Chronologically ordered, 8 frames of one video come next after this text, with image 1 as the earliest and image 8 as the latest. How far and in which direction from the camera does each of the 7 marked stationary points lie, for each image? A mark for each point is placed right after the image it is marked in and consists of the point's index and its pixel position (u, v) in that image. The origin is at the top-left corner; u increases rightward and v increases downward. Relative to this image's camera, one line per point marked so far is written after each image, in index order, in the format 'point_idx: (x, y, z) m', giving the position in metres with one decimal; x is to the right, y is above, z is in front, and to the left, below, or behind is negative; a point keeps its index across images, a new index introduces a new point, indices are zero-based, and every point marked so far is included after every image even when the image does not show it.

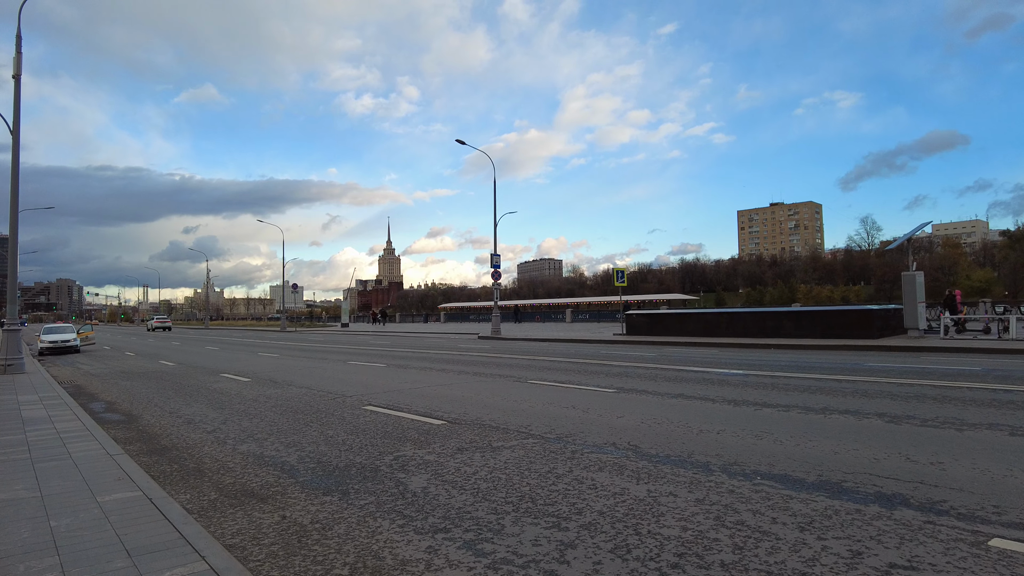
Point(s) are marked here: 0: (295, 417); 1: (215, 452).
0: (-3.2, -1.9, +8.9) m
1: (-3.3, -1.8, +6.7) m
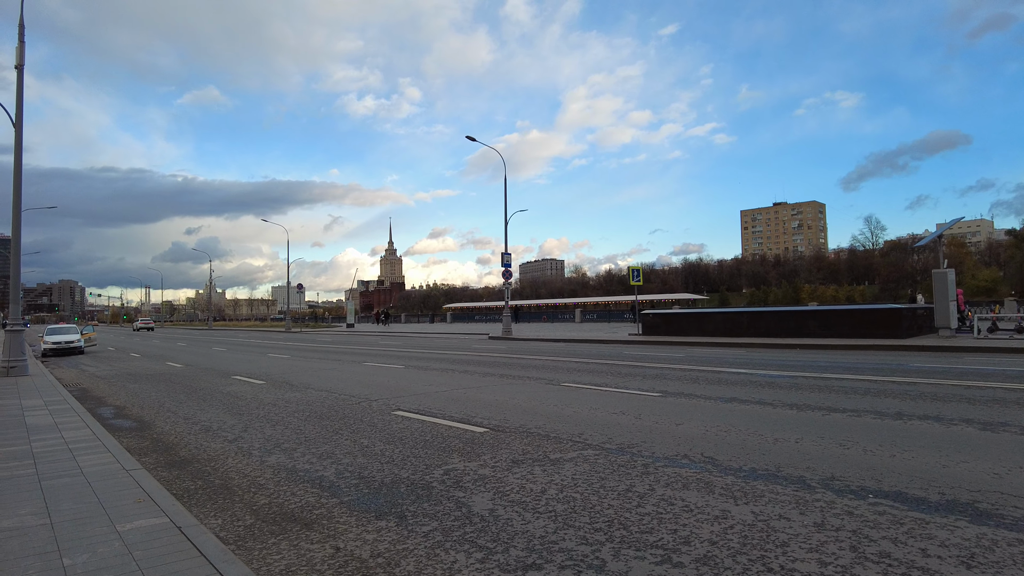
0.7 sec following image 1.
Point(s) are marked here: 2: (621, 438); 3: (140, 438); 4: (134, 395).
0: (-2.6, -1.9, +8.2) m
1: (-2.7, -1.8, +6.0) m
2: (+1.3, -1.7, +6.9) m
3: (-4.7, -1.9, +7.5) m
4: (-7.6, -2.2, +12.0) m
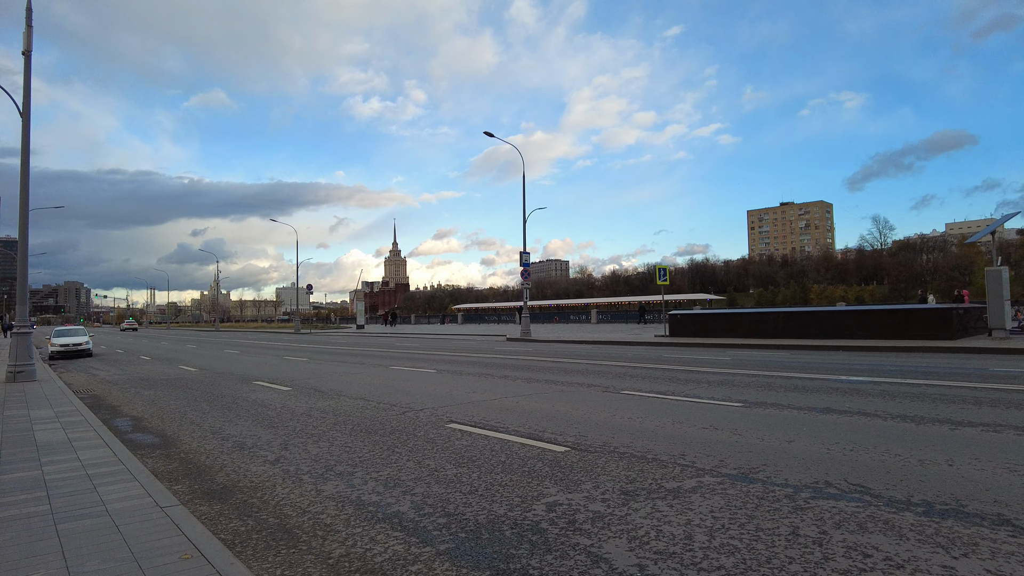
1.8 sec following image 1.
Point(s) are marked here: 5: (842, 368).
0: (-1.7, -1.8, +7.2) m
1: (-1.8, -1.7, +5.0) m
2: (+2.2, -1.7, +5.8) m
3: (-3.8, -1.8, +6.5) m
4: (-6.6, -2.1, +11.0) m
5: (+7.3, -1.8, +13.2) m
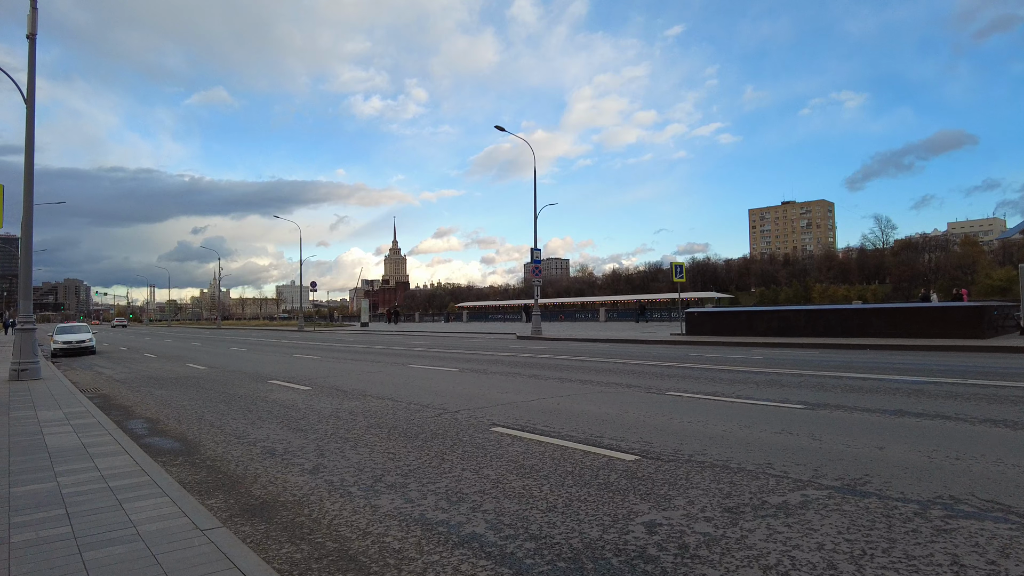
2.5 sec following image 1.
0: (-1.1, -1.7, +6.6) m
1: (-1.2, -1.6, +4.3) m
2: (+2.8, -1.6, +5.2) m
3: (-3.1, -1.7, +5.8) m
4: (-6.0, -2.0, +10.3) m
5: (+7.9, -1.7, +12.6) m
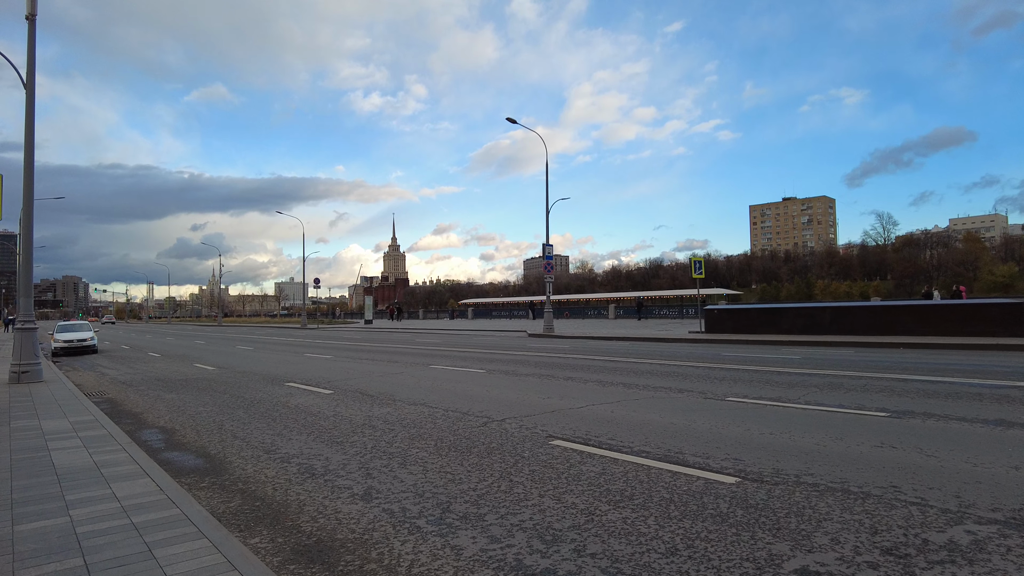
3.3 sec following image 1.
0: (-0.4, -1.7, +5.8) m
1: (-0.5, -1.6, +3.6) m
2: (+3.5, -1.6, +4.4) m
3: (-2.5, -1.7, +5.1) m
4: (-5.3, -2.0, +9.6) m
5: (+8.6, -1.6, +11.8) m
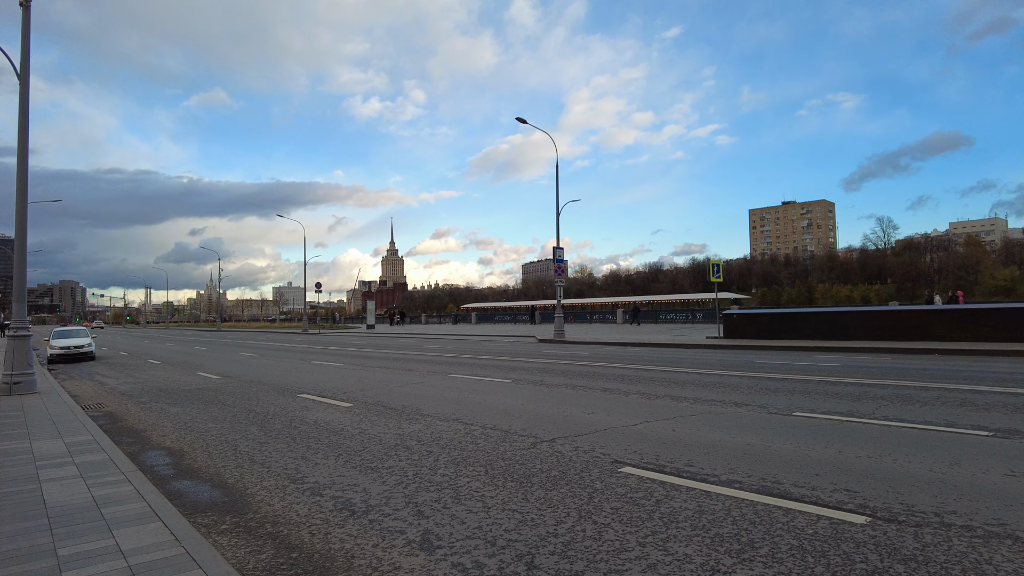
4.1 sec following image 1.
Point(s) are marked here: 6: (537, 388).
0: (+0.2, -1.7, +4.9) m
1: (+0.1, -1.6, +2.7) m
2: (+4.1, -1.6, +3.5) m
3: (-1.8, -1.7, +4.2) m
4: (-4.7, -2.0, +8.7) m
5: (+9.2, -1.6, +11.0) m
6: (+0.5, -1.9, +11.3) m
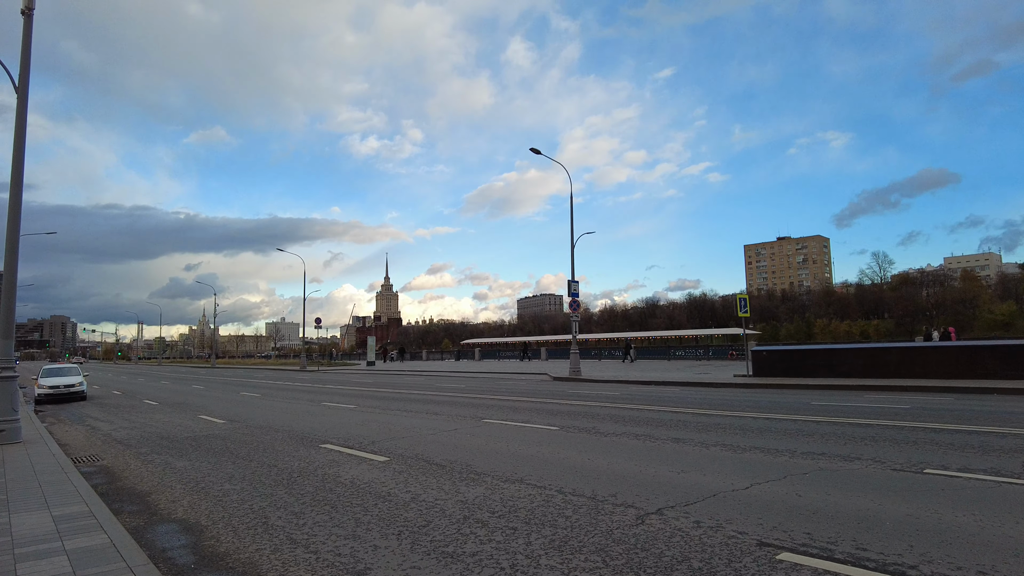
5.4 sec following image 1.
0: (+1.2, -1.9, +3.6) m
1: (+1.1, -1.7, +1.4) m
2: (+5.0, -1.7, +2.3) m
3: (-0.9, -1.9, +2.8) m
4: (-3.8, -2.4, +7.3) m
5: (+10.1, -2.2, +9.7) m
6: (+1.4, -2.5, +10.0) m
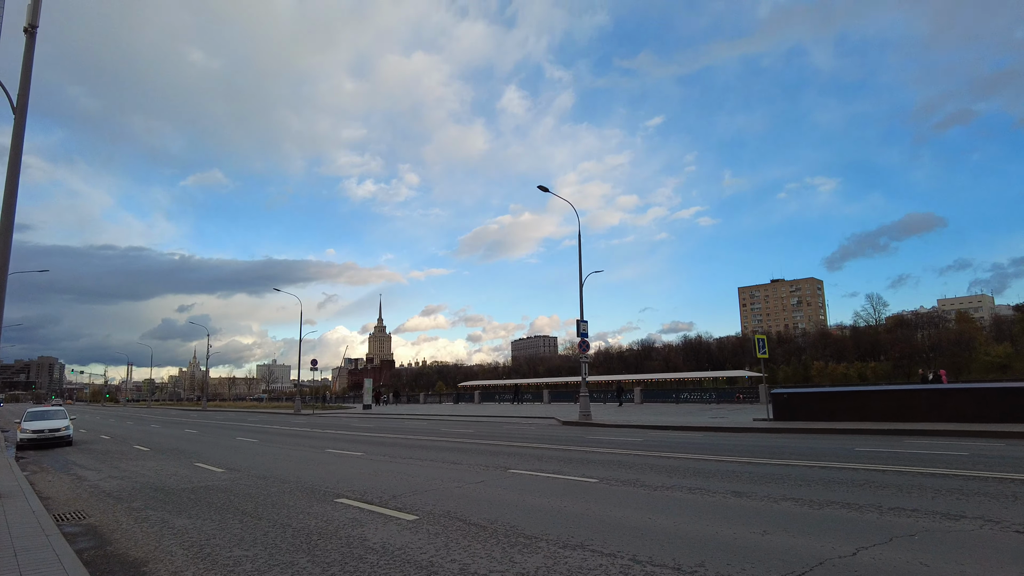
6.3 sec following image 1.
0: (+1.8, -2.0, +2.6) m
1: (+1.8, -1.6, +0.4) m
2: (+5.7, -1.7, +1.4) m
3: (-0.2, -1.9, +1.8) m
4: (-3.2, -2.8, +6.2) m
5: (+10.7, -2.7, +8.8) m
6: (+2.0, -3.0, +9.0) m
